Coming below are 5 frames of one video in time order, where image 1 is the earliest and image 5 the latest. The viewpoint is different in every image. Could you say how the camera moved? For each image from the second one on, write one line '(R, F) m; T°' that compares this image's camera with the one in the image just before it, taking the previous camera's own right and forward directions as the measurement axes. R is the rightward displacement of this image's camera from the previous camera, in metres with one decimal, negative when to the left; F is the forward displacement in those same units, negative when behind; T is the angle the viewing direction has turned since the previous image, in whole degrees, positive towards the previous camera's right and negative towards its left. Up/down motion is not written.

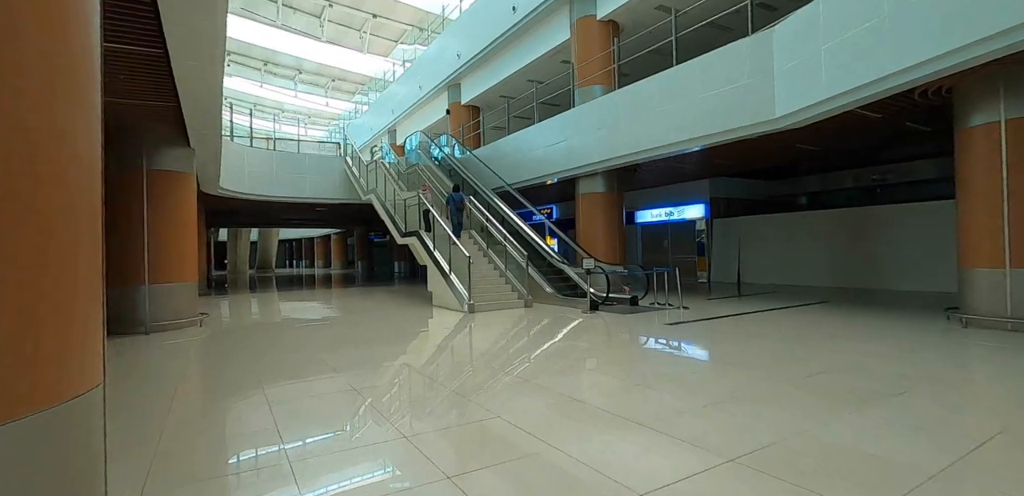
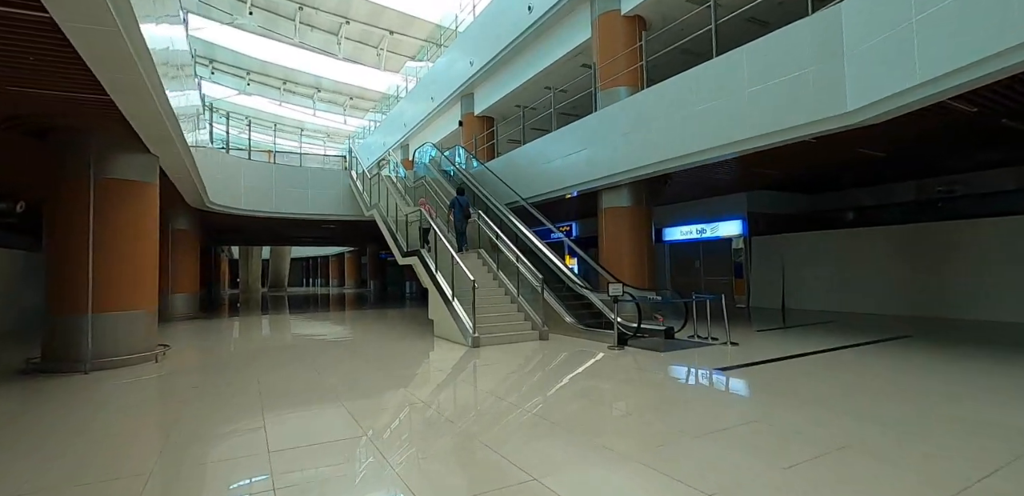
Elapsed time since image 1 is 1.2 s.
(+0.1, +1.0) m; -3°
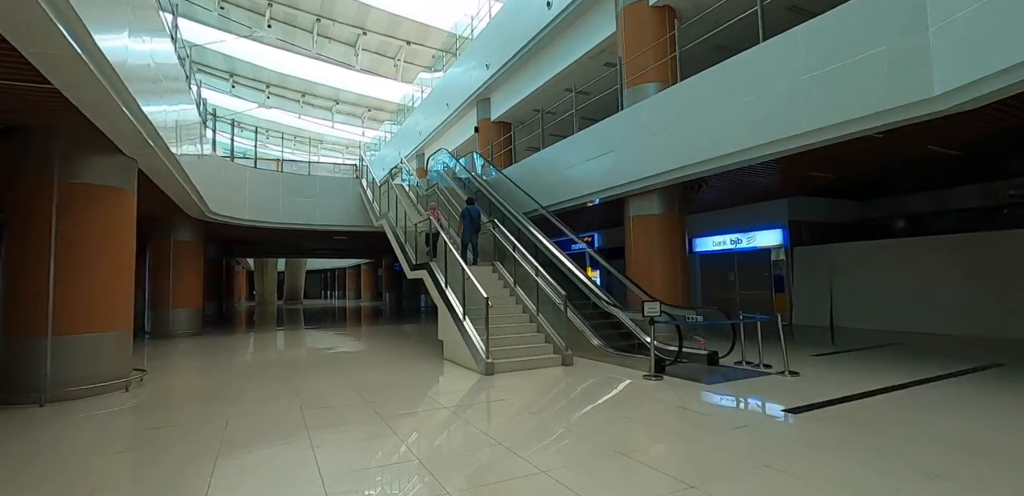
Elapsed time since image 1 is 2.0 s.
(0.0, +0.7) m; -2°
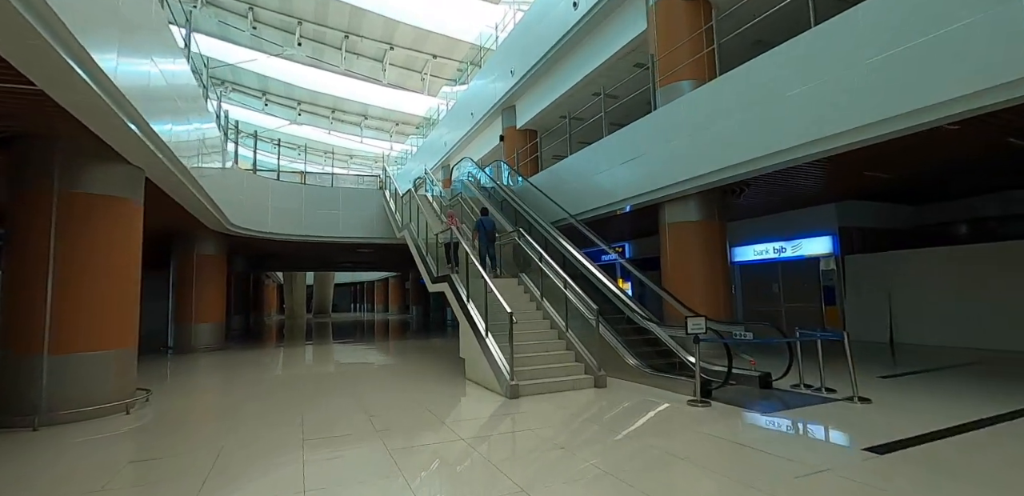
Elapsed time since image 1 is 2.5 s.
(0.0, +0.4) m; -3°
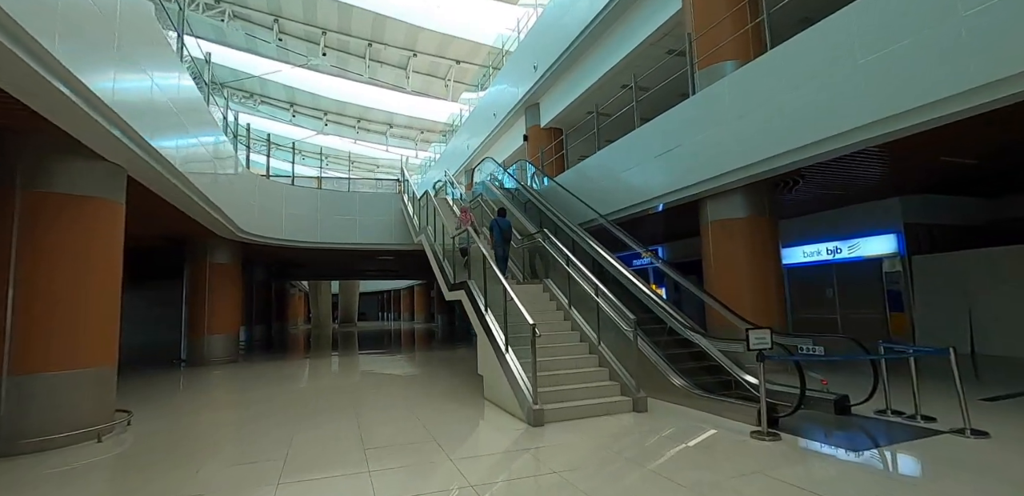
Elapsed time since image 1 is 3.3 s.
(+0.1, +0.6) m; -3°
